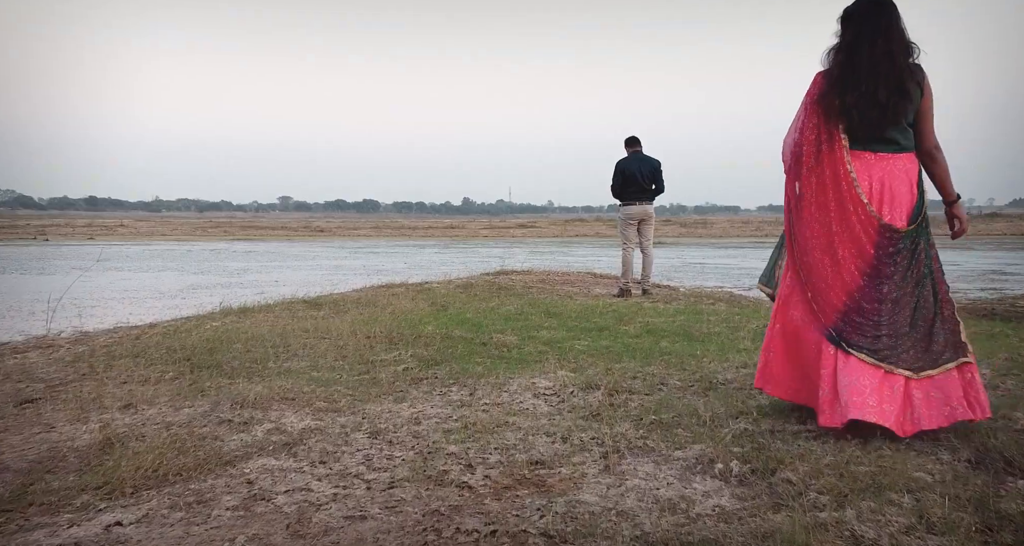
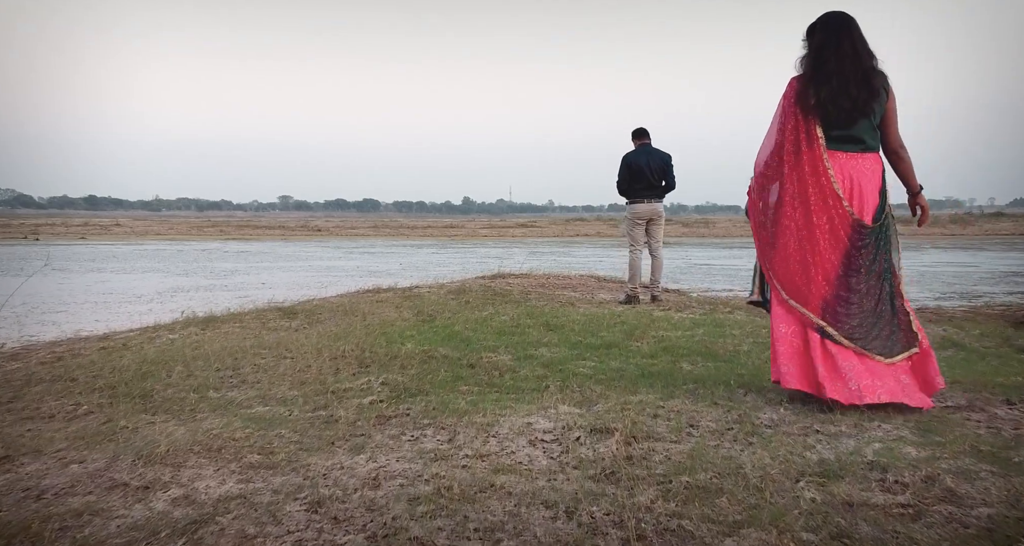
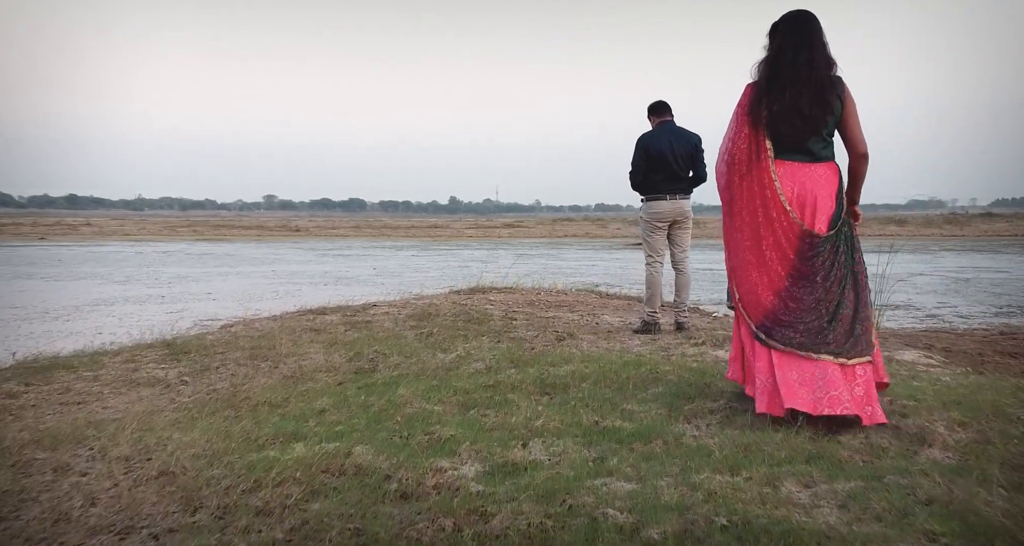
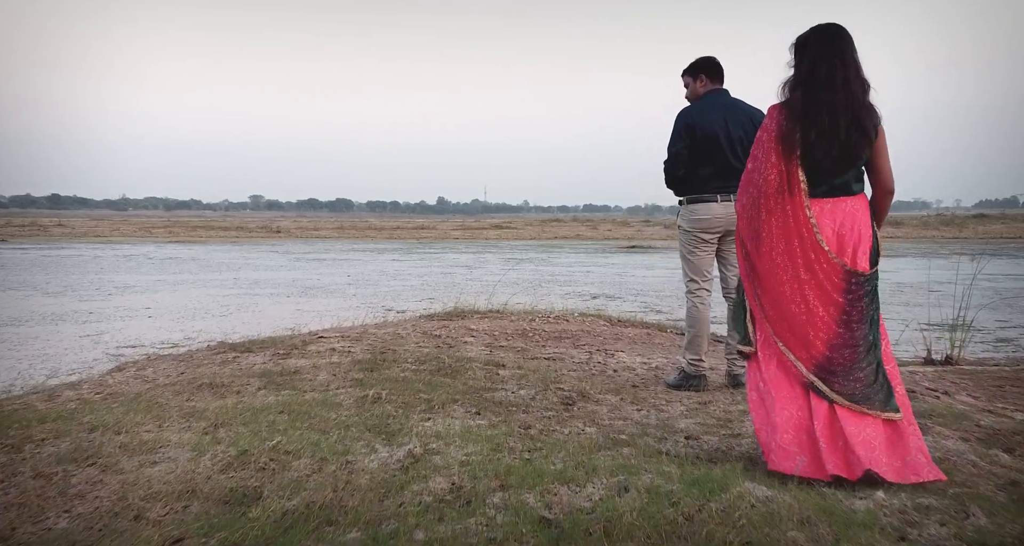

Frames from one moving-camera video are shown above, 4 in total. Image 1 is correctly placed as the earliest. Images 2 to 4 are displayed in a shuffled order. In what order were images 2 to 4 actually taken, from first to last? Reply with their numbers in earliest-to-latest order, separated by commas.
2, 3, 4
